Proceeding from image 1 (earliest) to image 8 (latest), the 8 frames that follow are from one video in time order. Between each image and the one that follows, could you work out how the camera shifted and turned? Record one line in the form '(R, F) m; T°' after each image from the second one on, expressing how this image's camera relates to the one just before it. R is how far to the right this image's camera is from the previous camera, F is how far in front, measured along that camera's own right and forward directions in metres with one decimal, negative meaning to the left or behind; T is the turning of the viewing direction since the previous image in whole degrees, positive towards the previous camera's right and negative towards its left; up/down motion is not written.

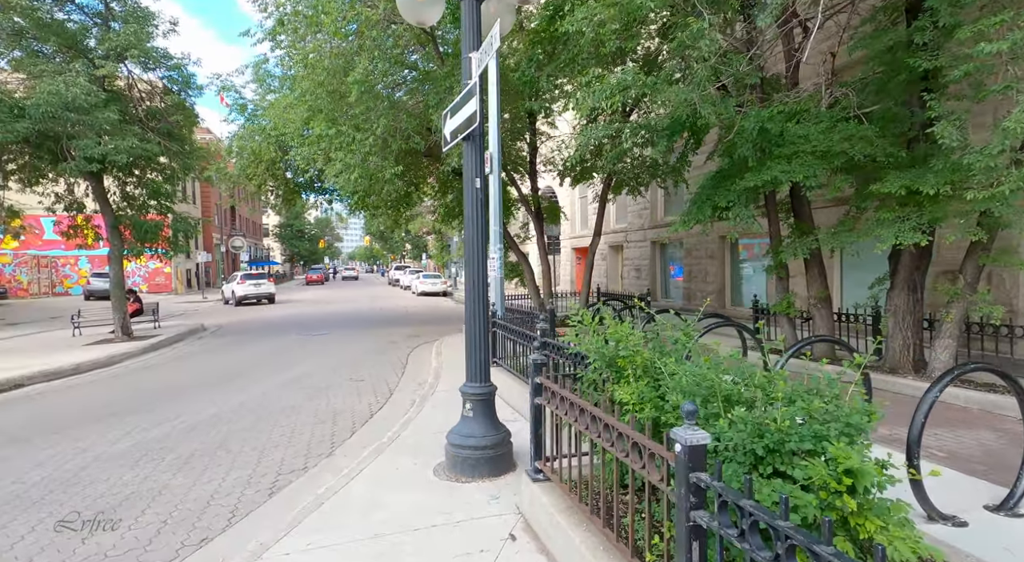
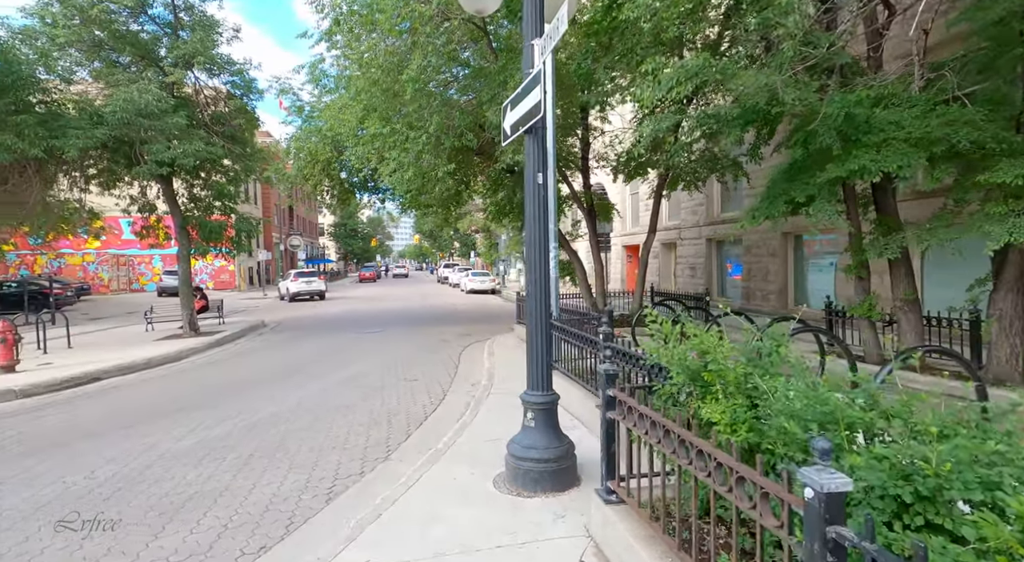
(-0.1, +0.2) m; -4°
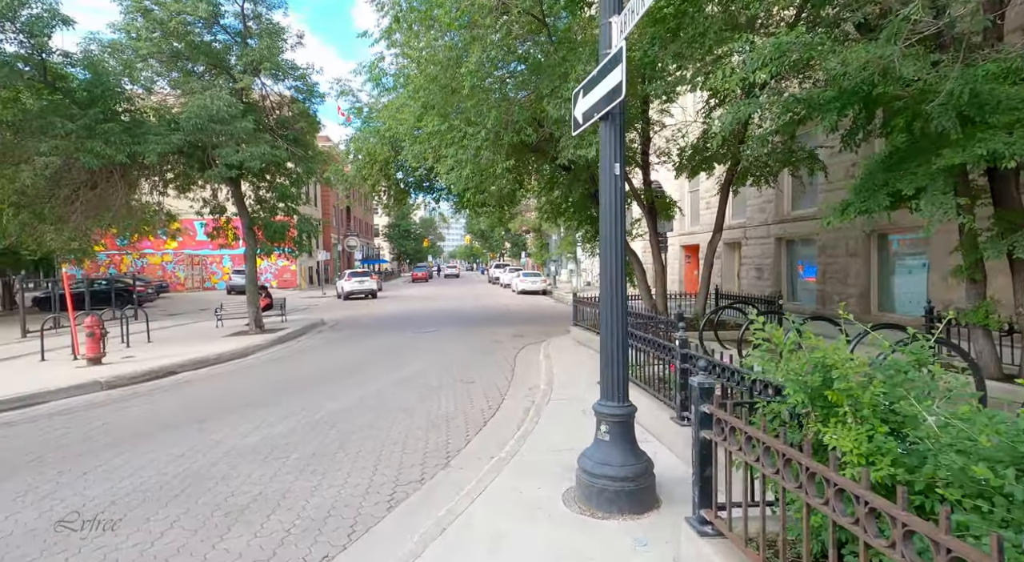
(-0.1, +0.3) m; -5°
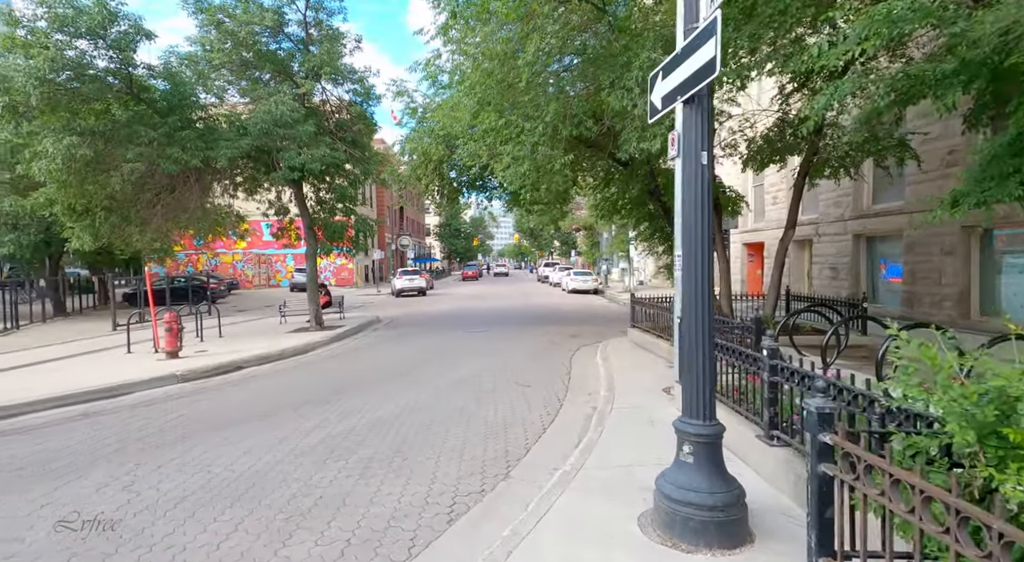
(-0.1, +0.3) m; -5°
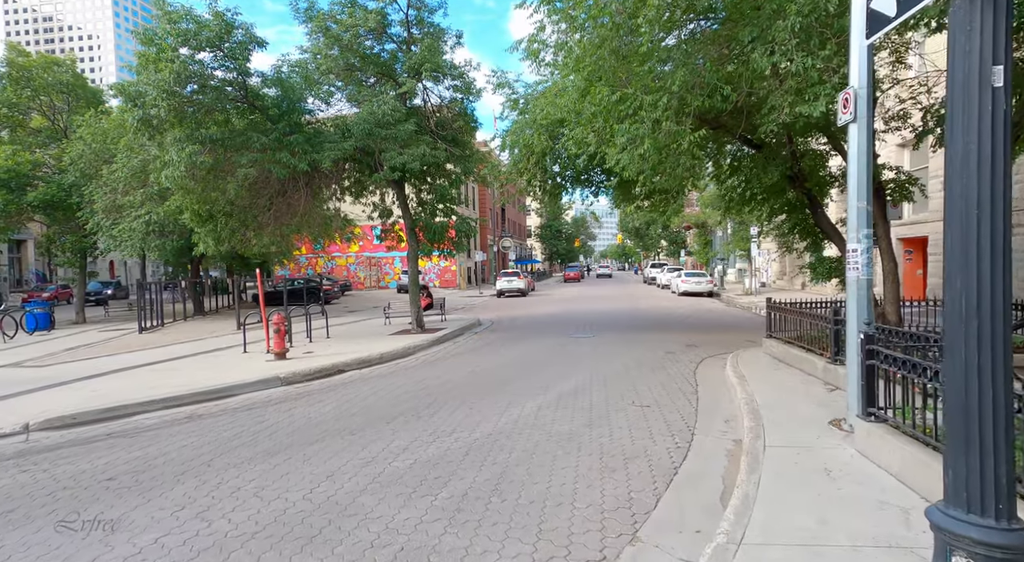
(-0.2, +1.1) m; -9°
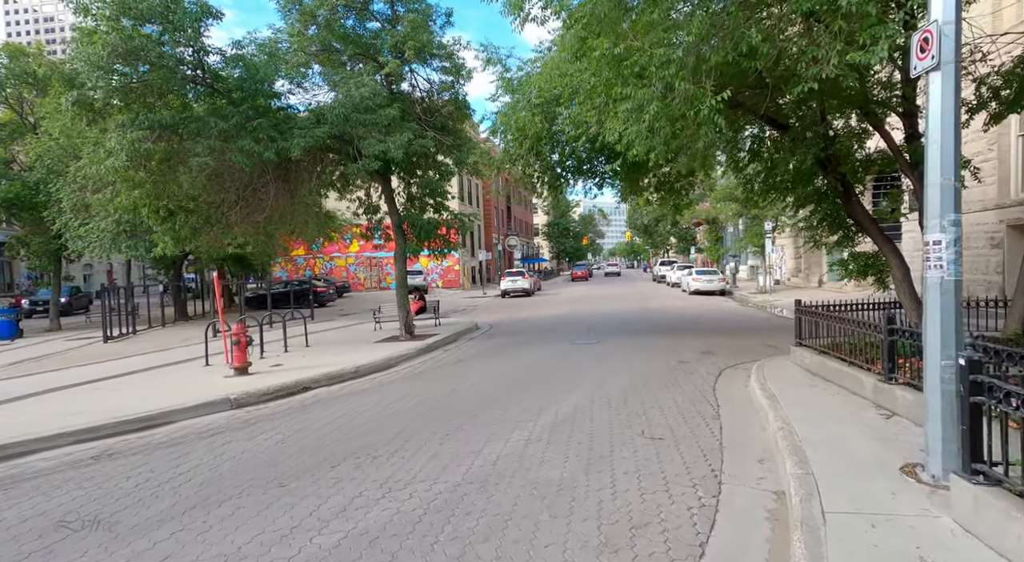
(+0.3, +1.5) m; -1°
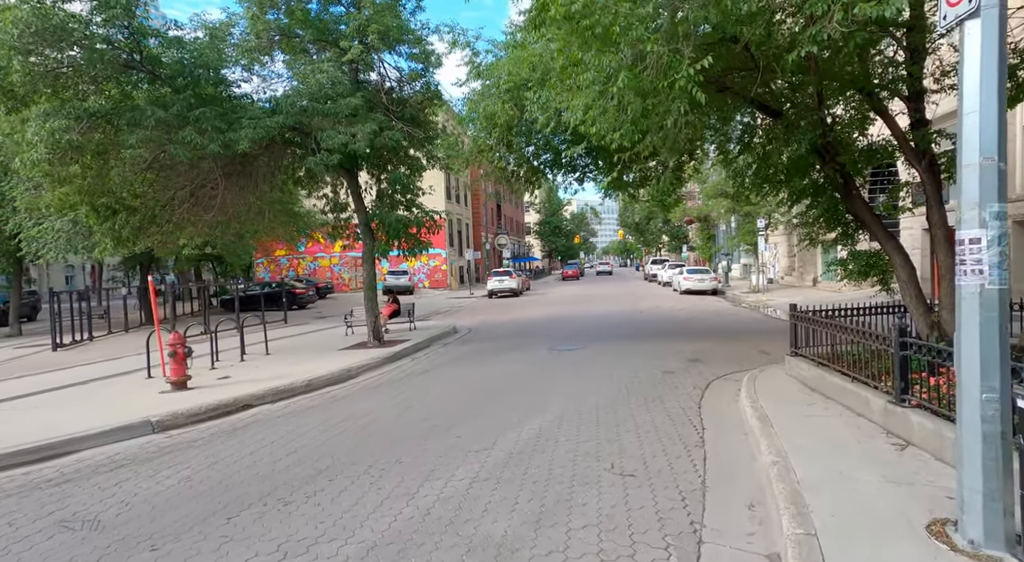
(+0.4, +1.0) m; +1°
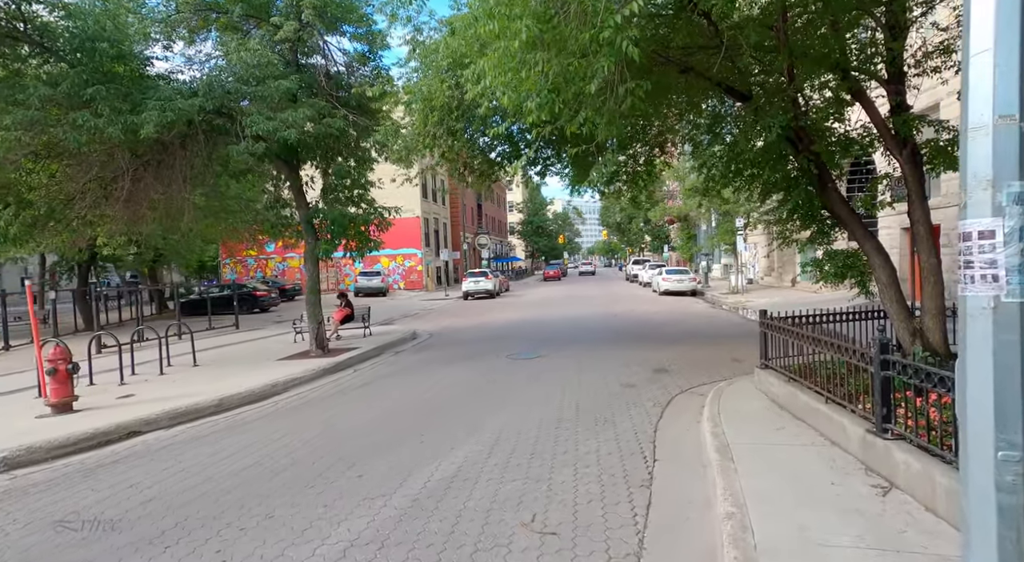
(+0.7, +1.1) m; +1°
